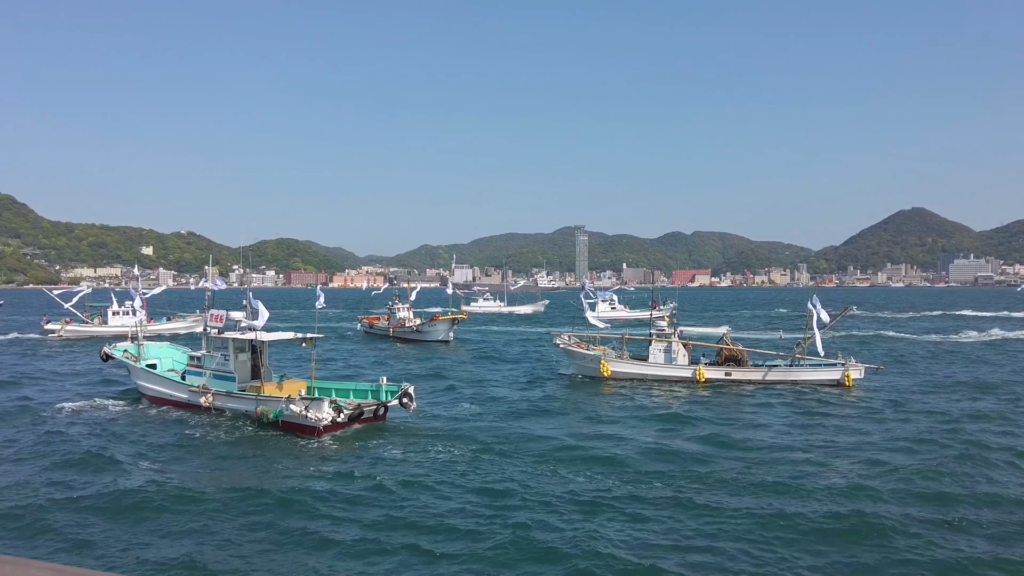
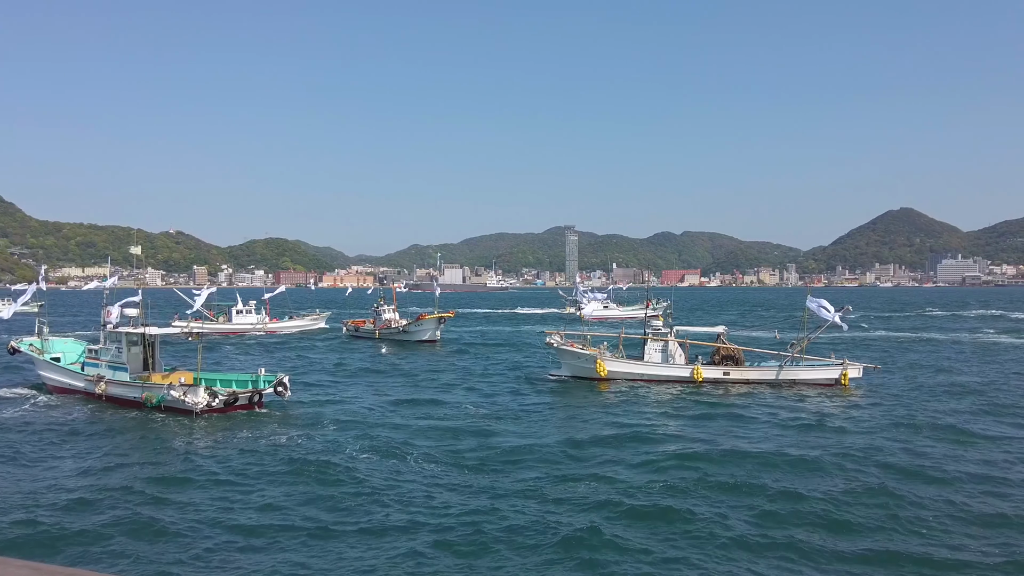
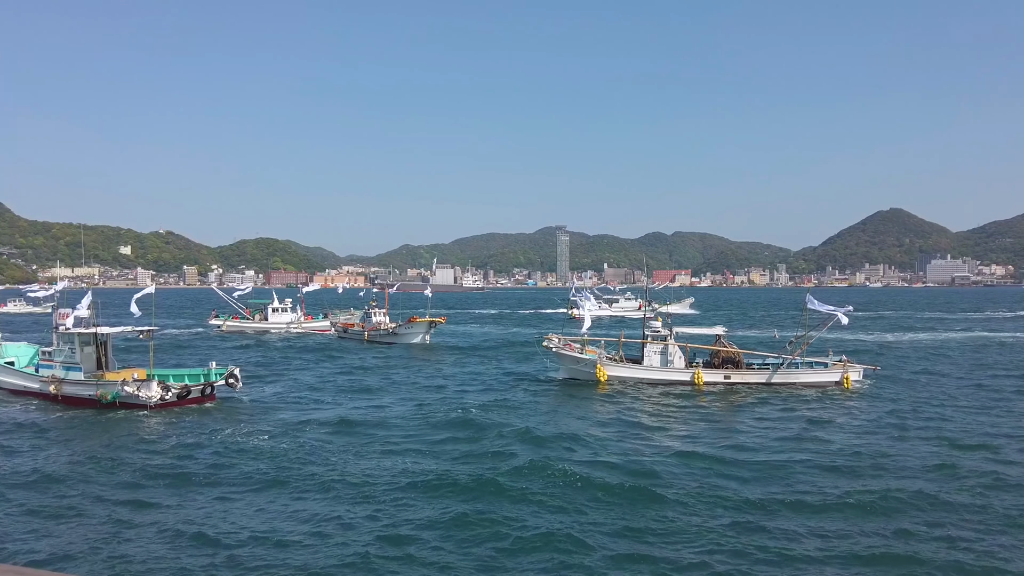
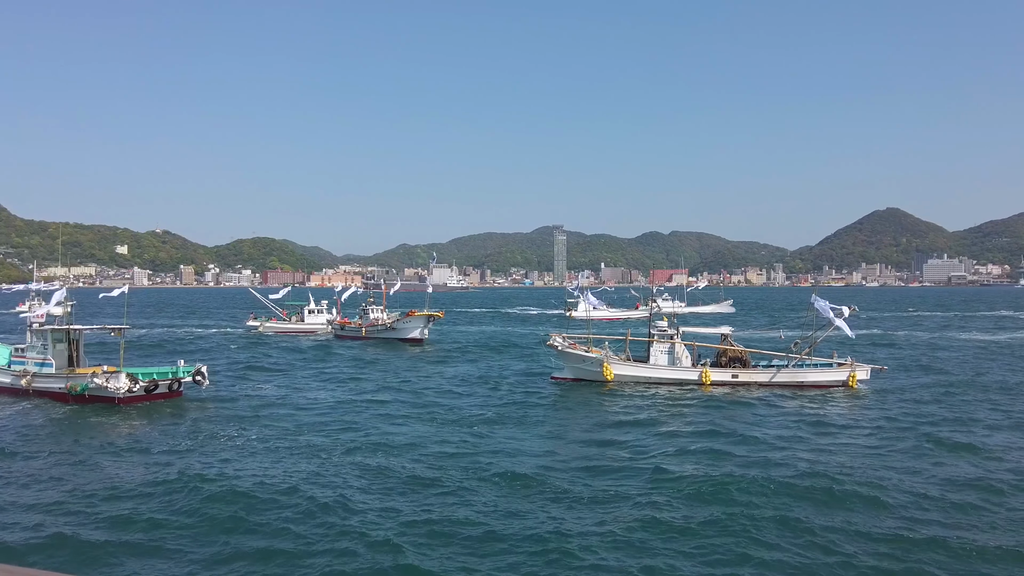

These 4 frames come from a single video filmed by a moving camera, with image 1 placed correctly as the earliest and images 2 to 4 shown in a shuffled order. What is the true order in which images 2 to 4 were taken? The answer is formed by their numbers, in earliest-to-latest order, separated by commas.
2, 3, 4
